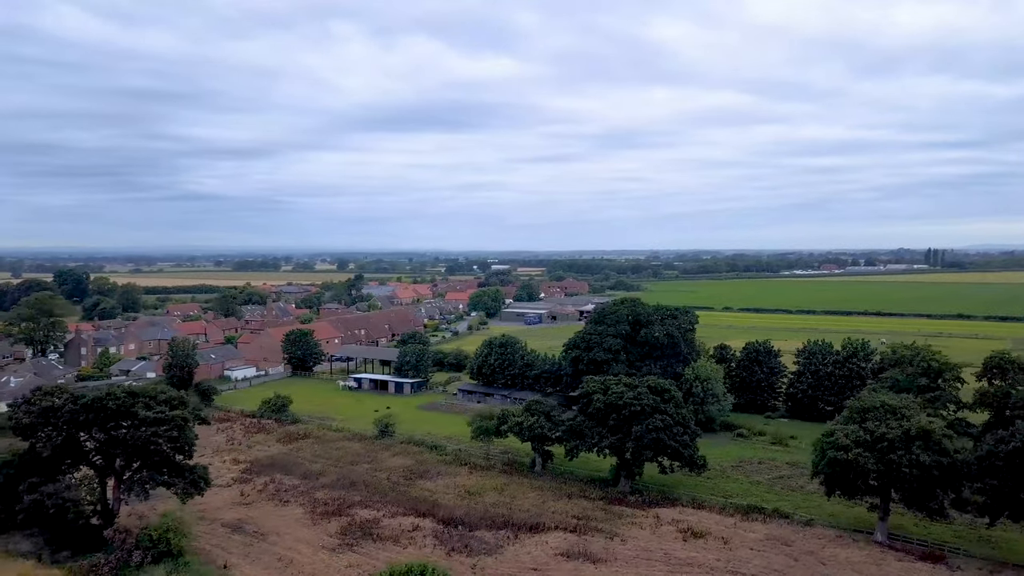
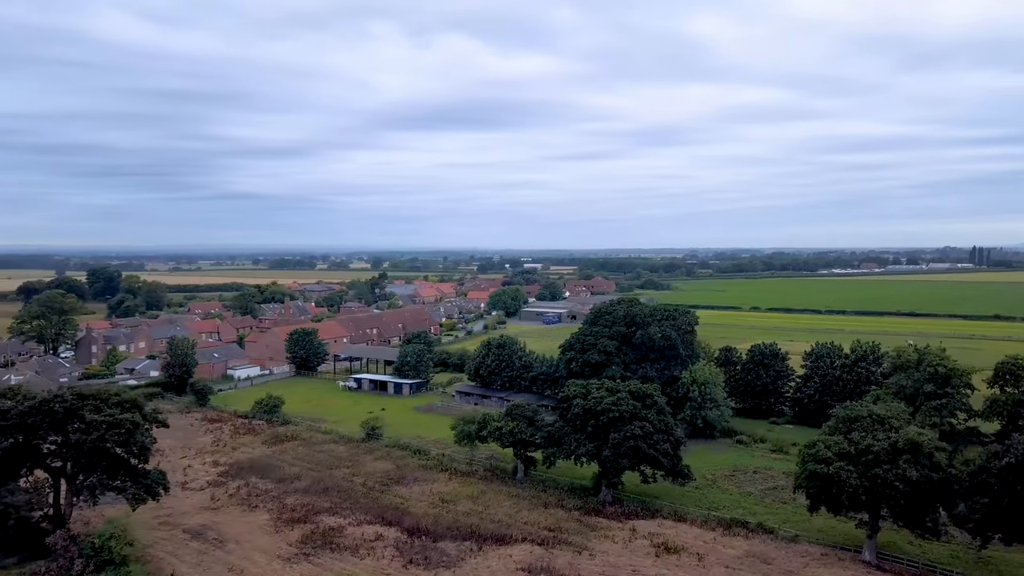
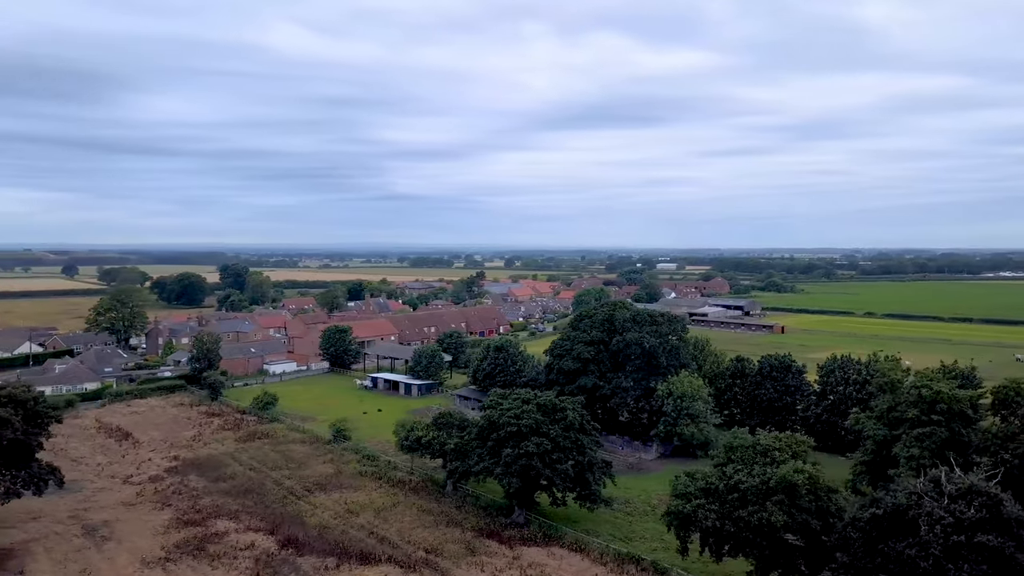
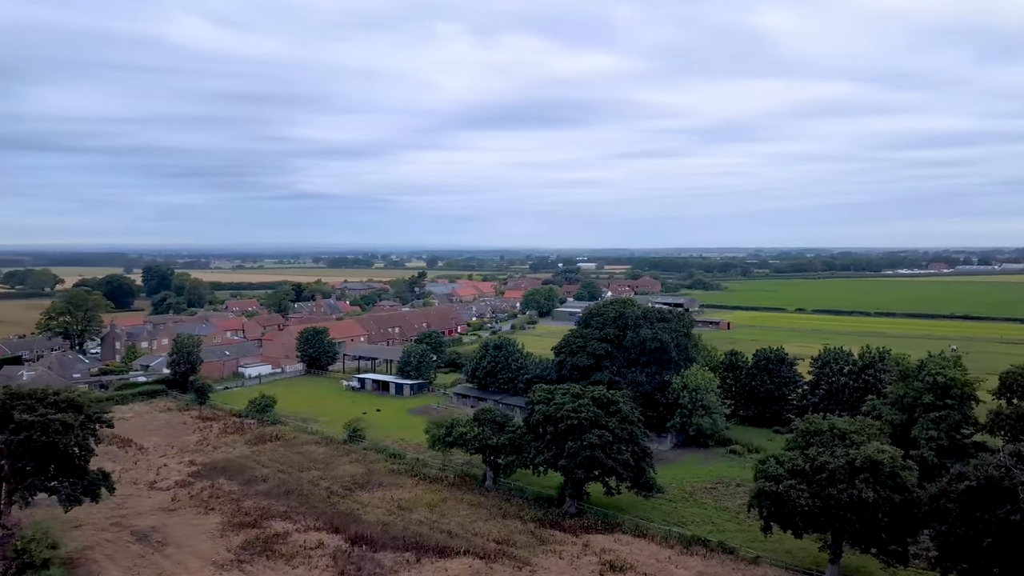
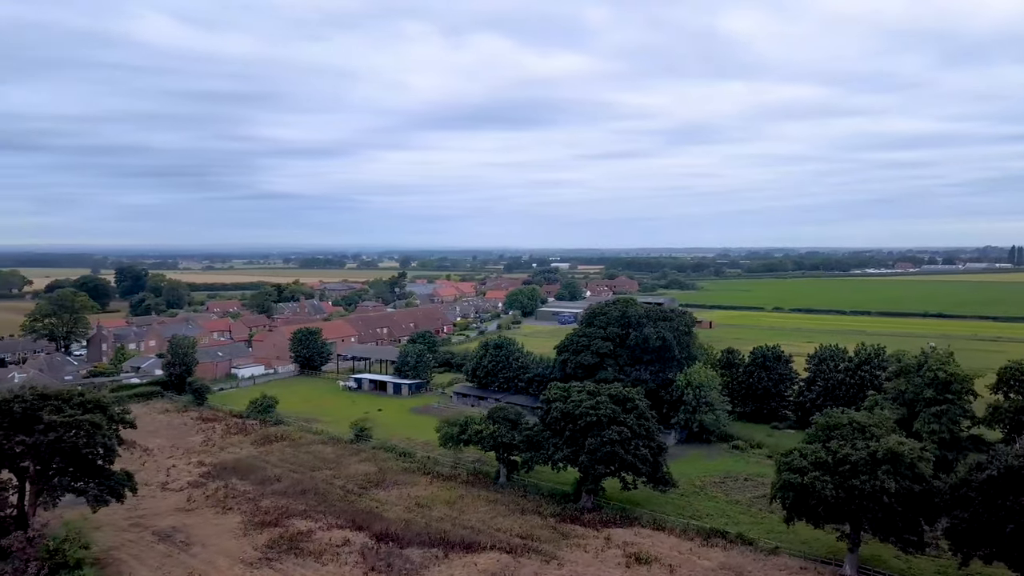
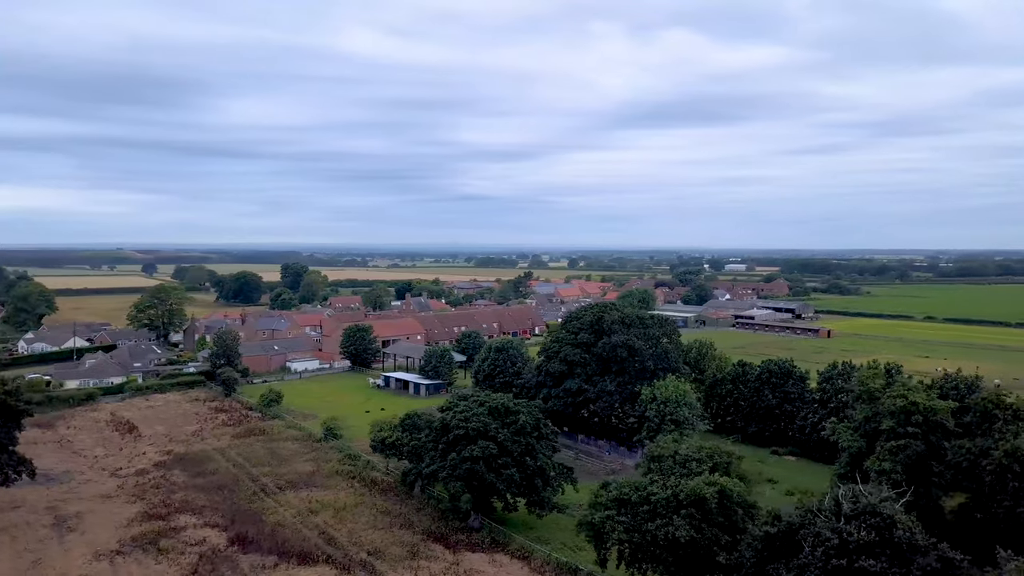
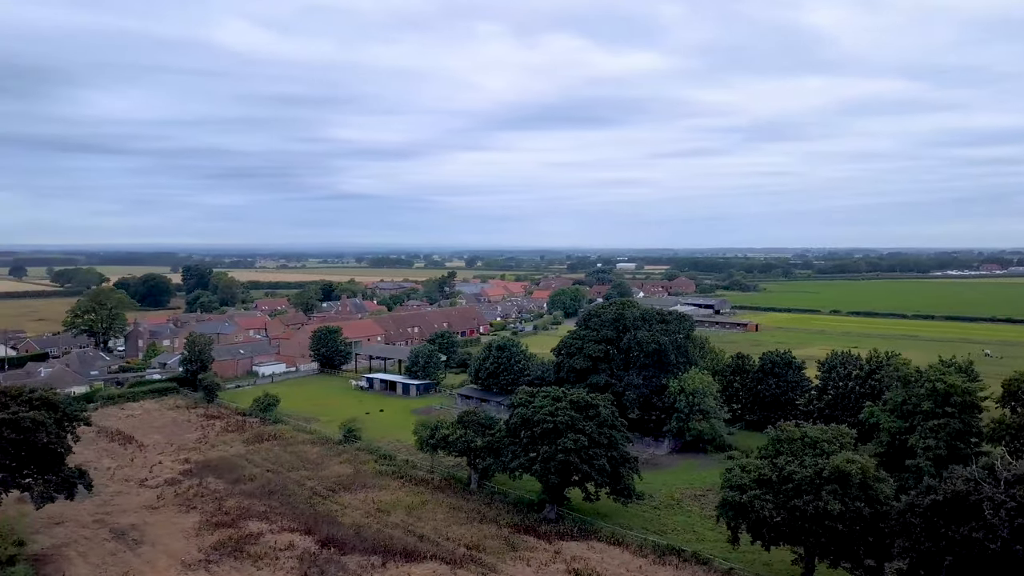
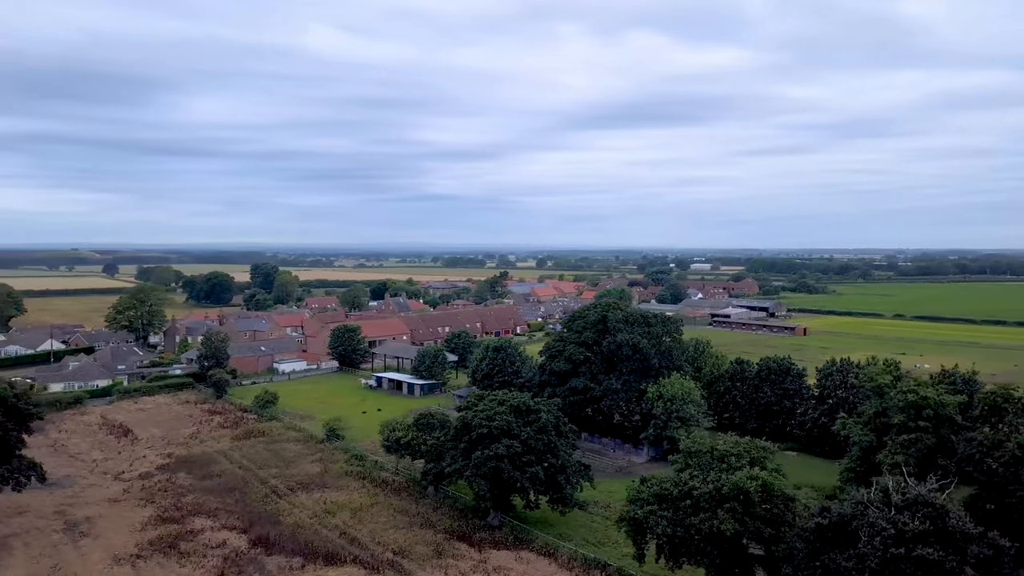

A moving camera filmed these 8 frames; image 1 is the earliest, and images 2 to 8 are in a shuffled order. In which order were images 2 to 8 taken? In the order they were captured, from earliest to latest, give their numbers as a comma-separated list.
2, 5, 4, 7, 3, 8, 6
